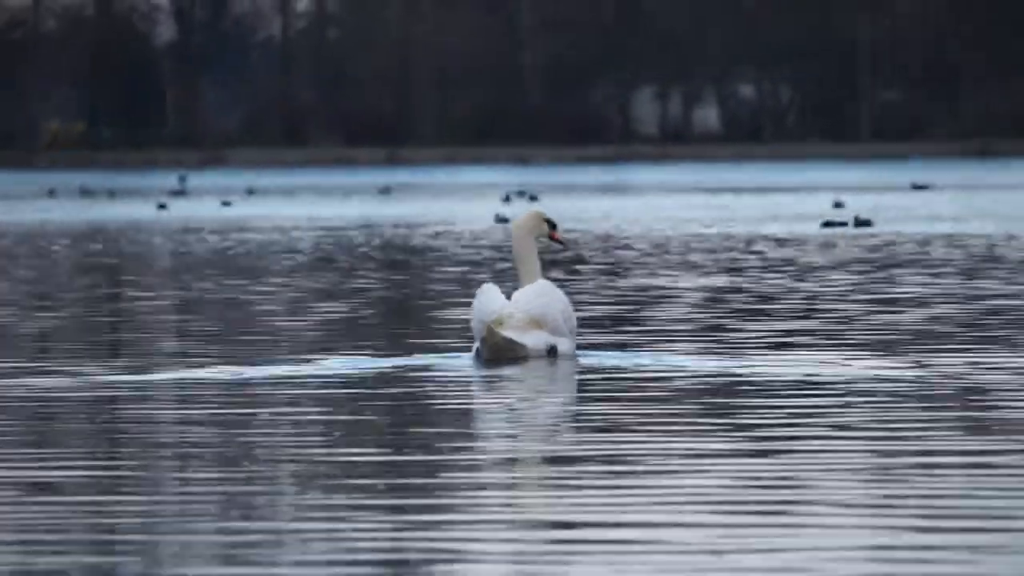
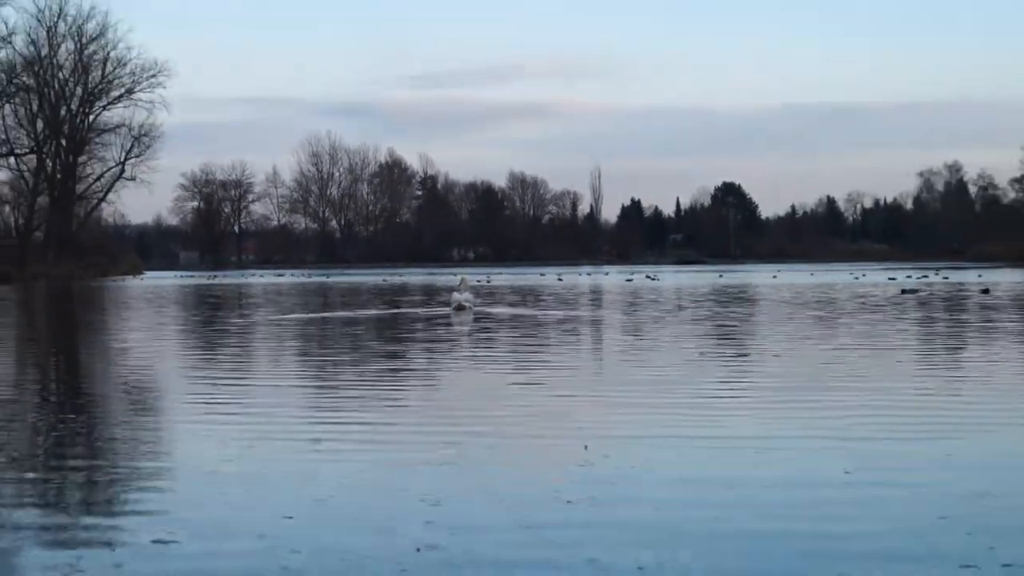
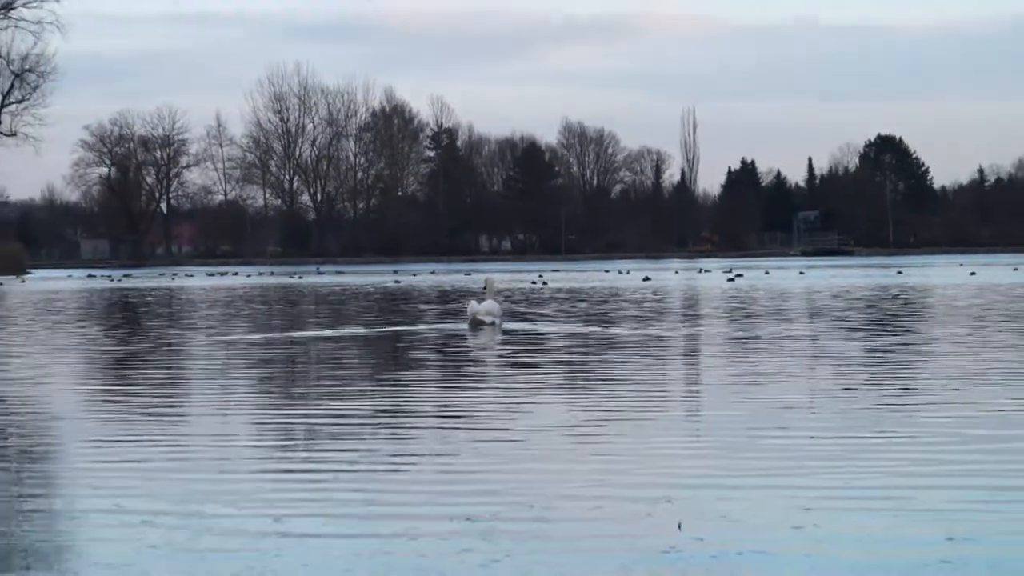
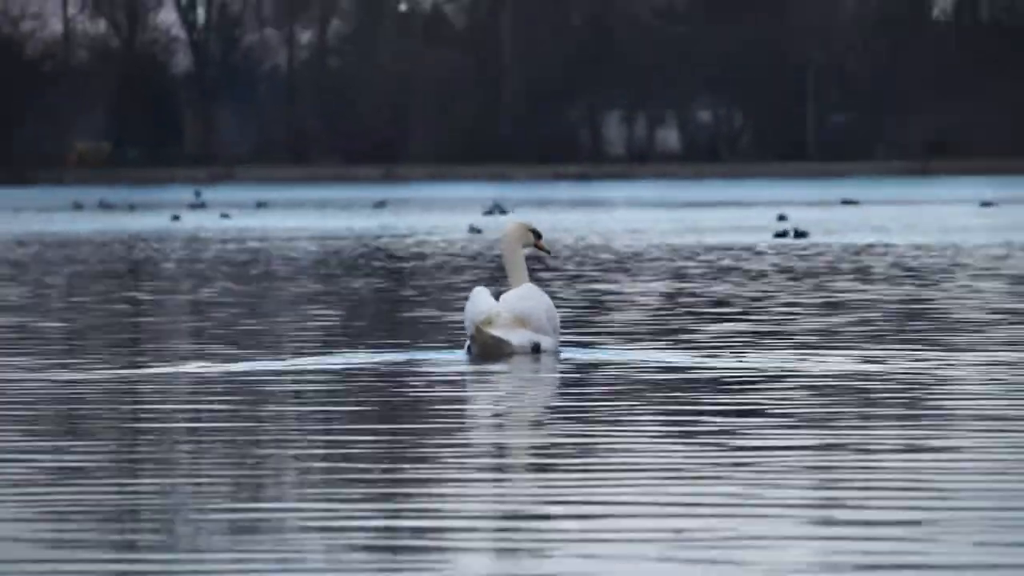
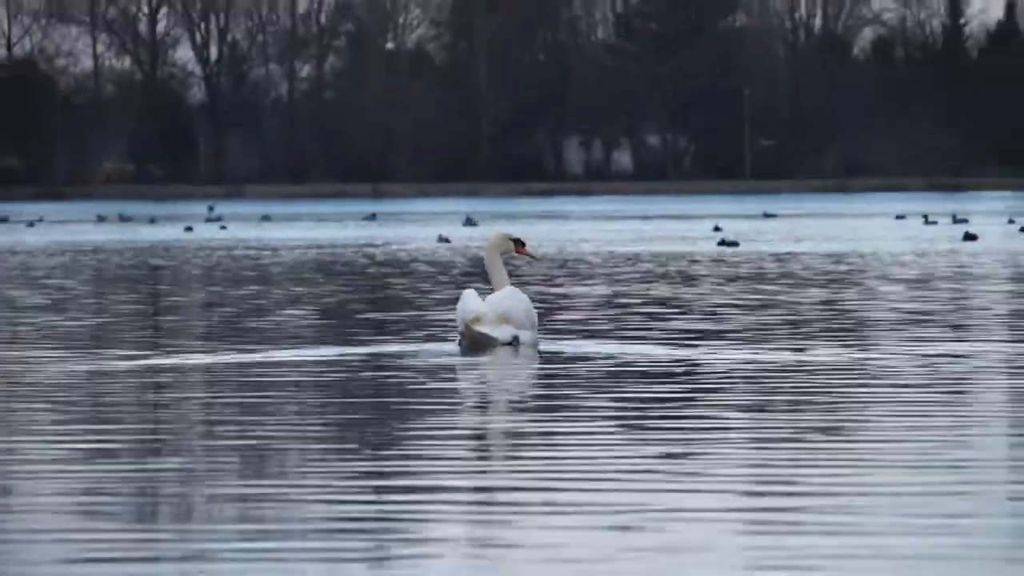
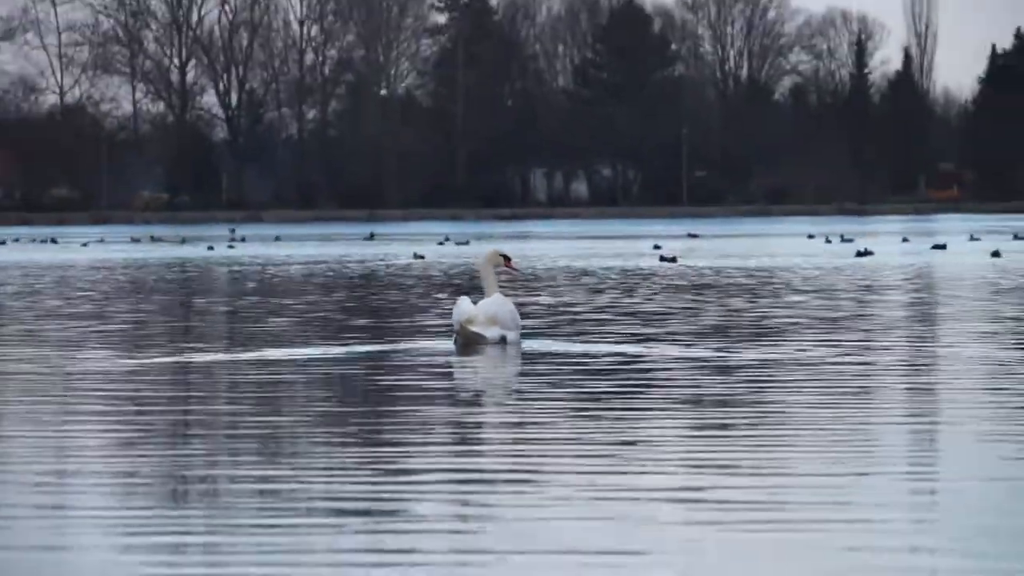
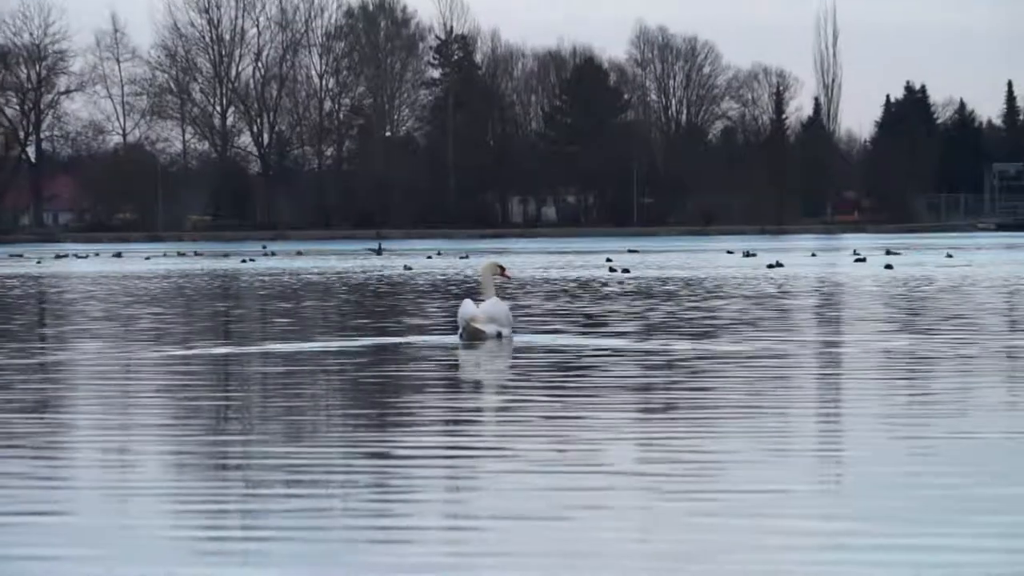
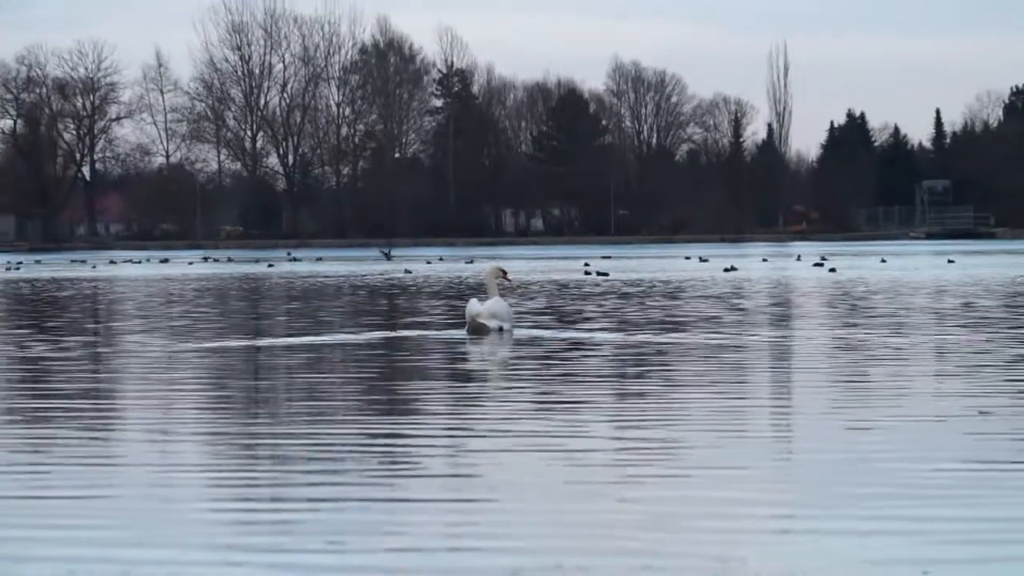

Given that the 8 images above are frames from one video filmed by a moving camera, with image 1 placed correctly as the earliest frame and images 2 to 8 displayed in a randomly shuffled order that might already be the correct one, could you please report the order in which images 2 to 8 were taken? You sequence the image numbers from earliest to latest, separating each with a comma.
4, 5, 6, 7, 8, 3, 2
